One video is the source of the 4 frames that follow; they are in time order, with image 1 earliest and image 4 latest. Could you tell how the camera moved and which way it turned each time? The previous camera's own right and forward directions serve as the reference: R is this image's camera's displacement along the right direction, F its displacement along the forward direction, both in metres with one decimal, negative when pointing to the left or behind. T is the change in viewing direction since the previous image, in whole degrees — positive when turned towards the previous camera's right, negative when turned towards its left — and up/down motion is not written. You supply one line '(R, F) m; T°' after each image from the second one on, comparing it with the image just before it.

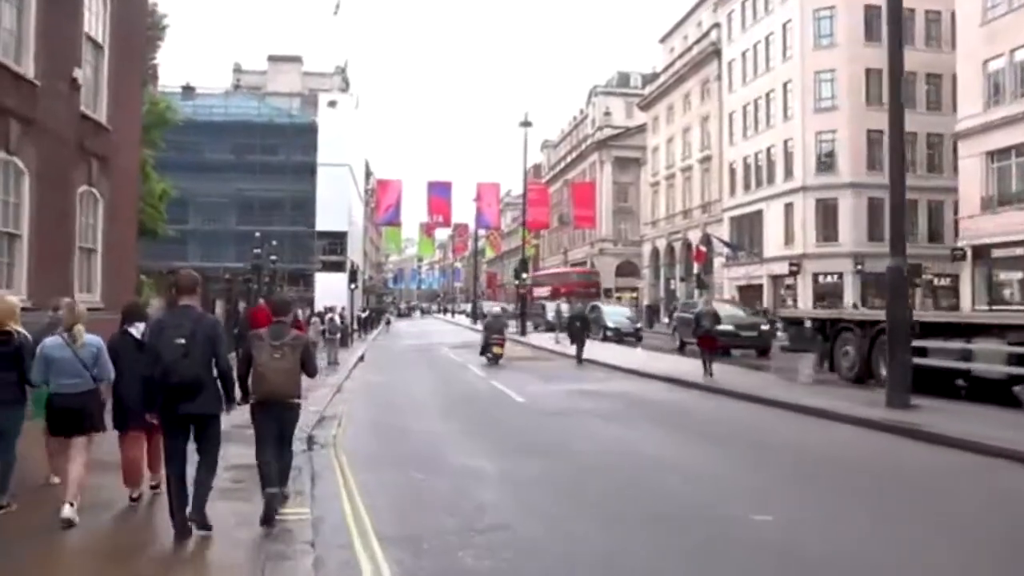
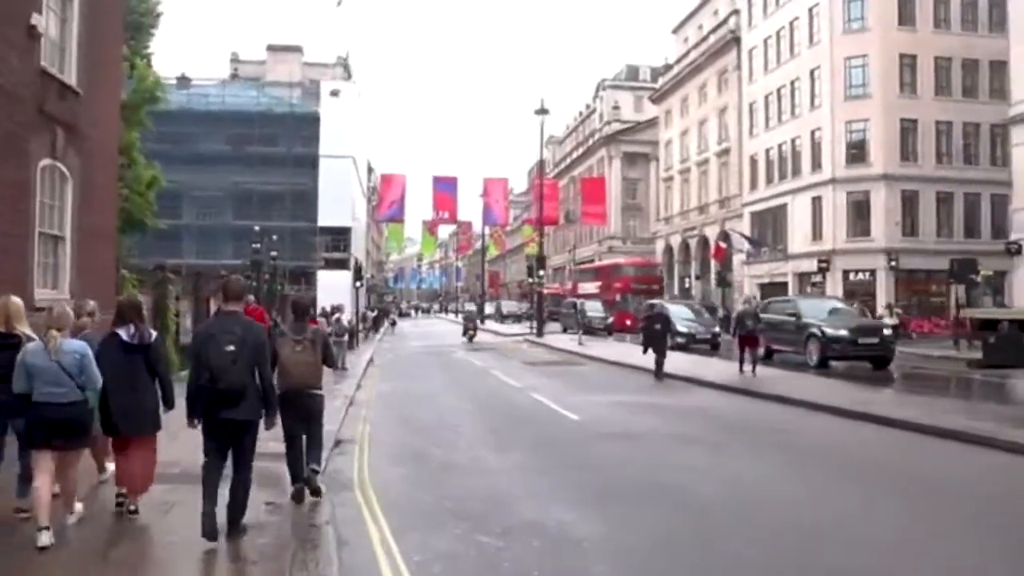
(-0.7, +2.7) m; 0°
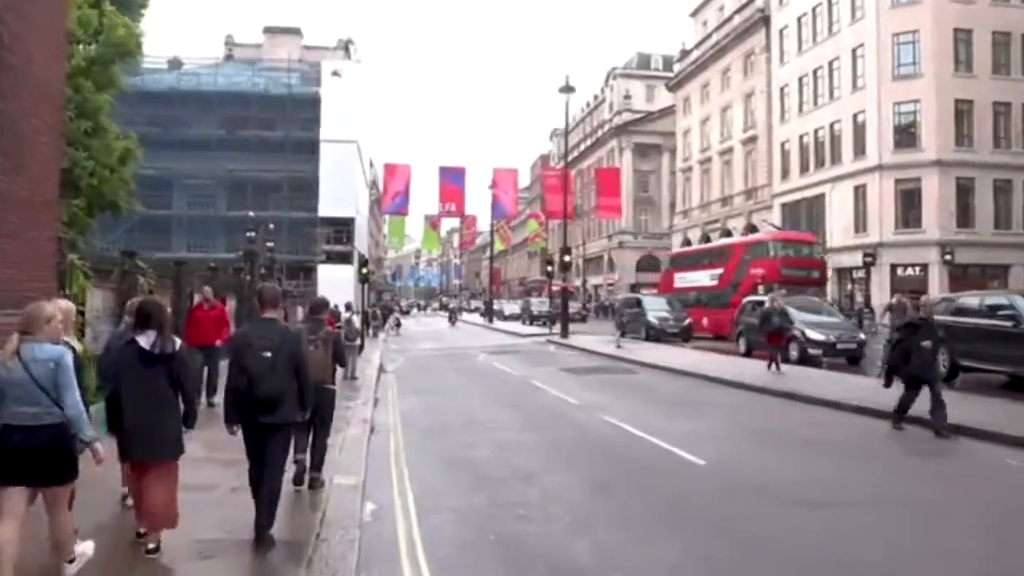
(-1.0, +4.0) m; 0°
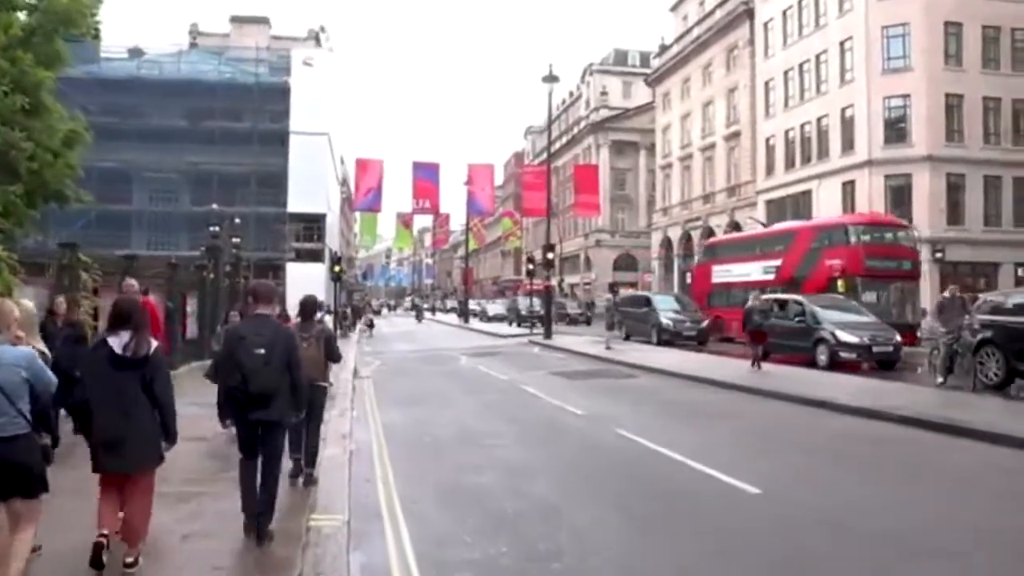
(-0.4, +1.8) m; +2°
